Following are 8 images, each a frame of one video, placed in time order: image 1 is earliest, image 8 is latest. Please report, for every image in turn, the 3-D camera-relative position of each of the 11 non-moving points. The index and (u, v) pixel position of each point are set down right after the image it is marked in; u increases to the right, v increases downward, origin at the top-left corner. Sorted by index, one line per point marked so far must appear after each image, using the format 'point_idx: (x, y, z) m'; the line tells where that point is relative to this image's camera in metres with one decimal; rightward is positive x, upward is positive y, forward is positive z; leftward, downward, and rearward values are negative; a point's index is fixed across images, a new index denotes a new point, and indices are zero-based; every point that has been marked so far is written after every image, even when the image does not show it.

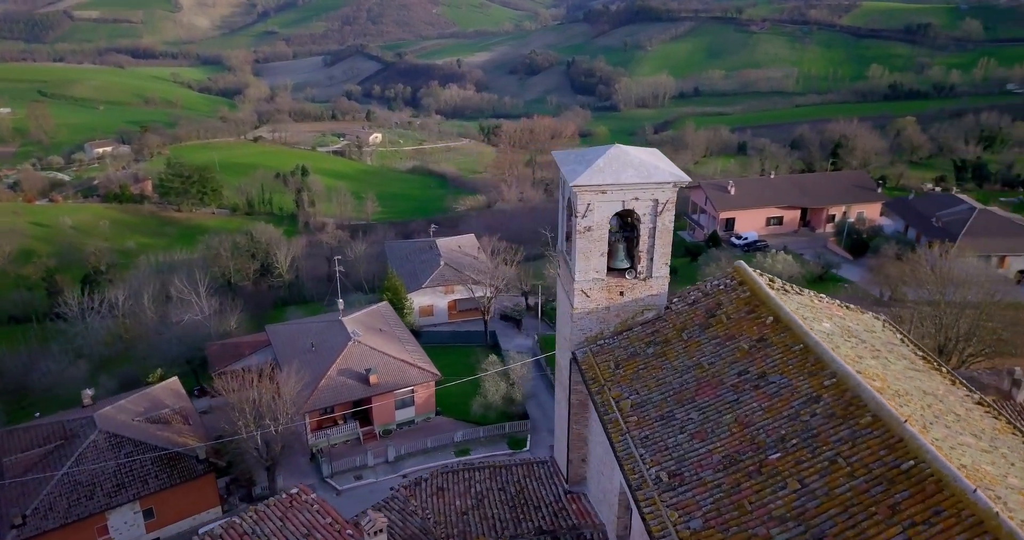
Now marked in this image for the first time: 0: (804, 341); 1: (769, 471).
0: (+4.3, -1.1, +11.3) m
1: (+3.3, -2.5, +9.7) m
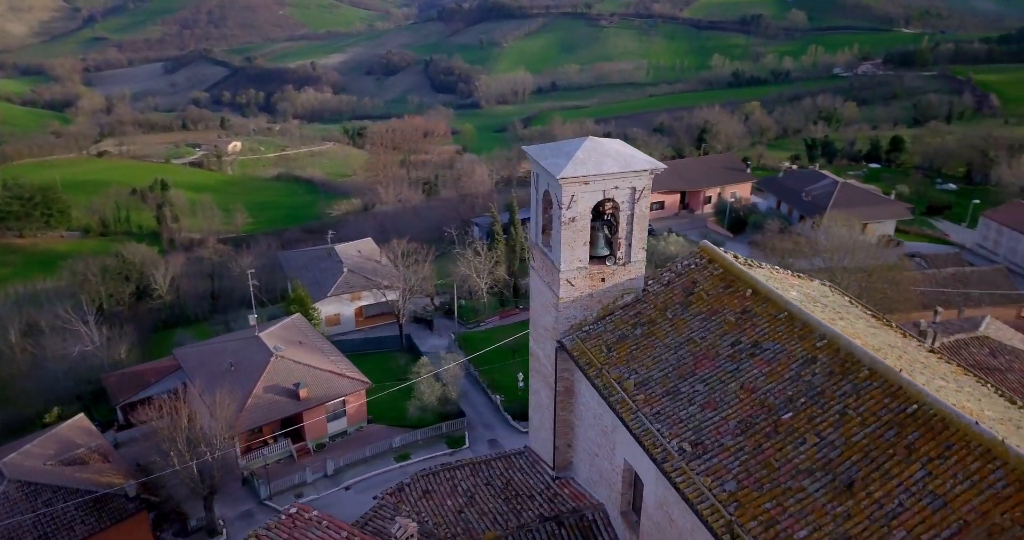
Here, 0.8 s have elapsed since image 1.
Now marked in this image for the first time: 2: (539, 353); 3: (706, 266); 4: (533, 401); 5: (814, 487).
0: (+4.4, -0.6, +12.3) m
1: (+3.8, -2.2, +10.5) m
2: (+0.5, -1.7, +15.2) m
3: (+3.6, +0.1, +14.1) m
4: (+0.4, -2.7, +16.0) m
5: (+3.8, -2.7, +9.6) m
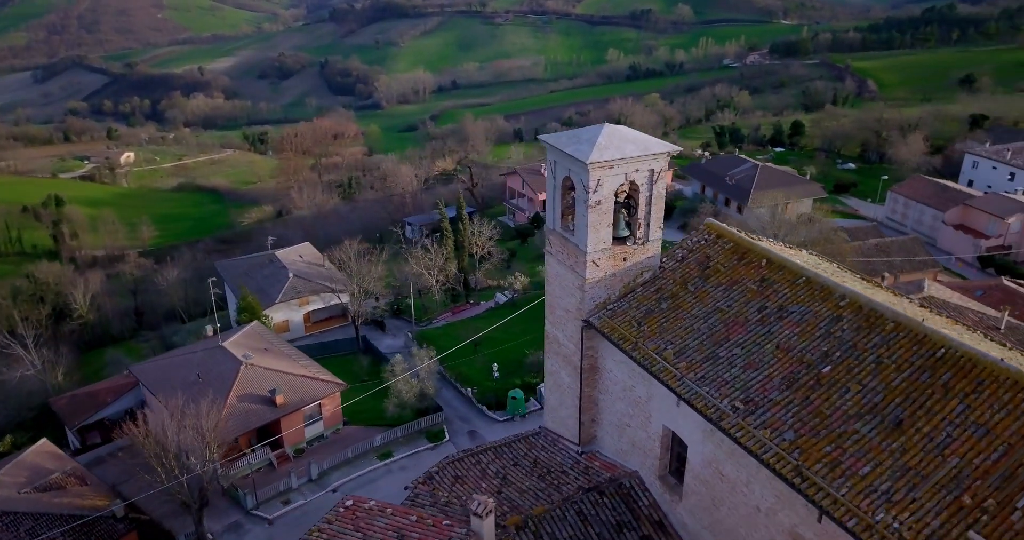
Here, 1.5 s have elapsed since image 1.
0: (+5.1, -0.1, +13.4) m
1: (+4.8, -1.7, +11.5) m
2: (+1.0, -1.3, +15.9) m
3: (+4.0, +0.6, +15.1) m
4: (+0.9, -2.4, +16.7) m
5: (+5.0, -2.2, +10.7) m
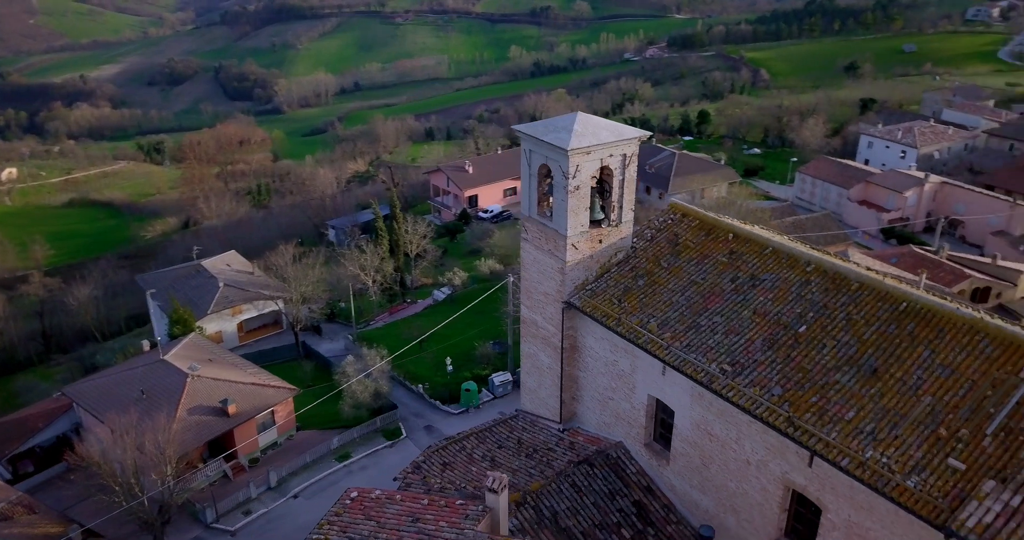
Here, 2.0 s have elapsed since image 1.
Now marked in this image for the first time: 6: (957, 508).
0: (+4.8, +0.5, +14.4) m
1: (+4.8, -1.1, +12.5) m
2: (+0.5, -1.0, +16.4) m
3: (+3.5, +1.0, +15.9) m
4: (+0.4, -2.1, +17.2) m
5: (+5.1, -1.6, +11.7) m
6: (+5.6, -3.0, +9.6) m
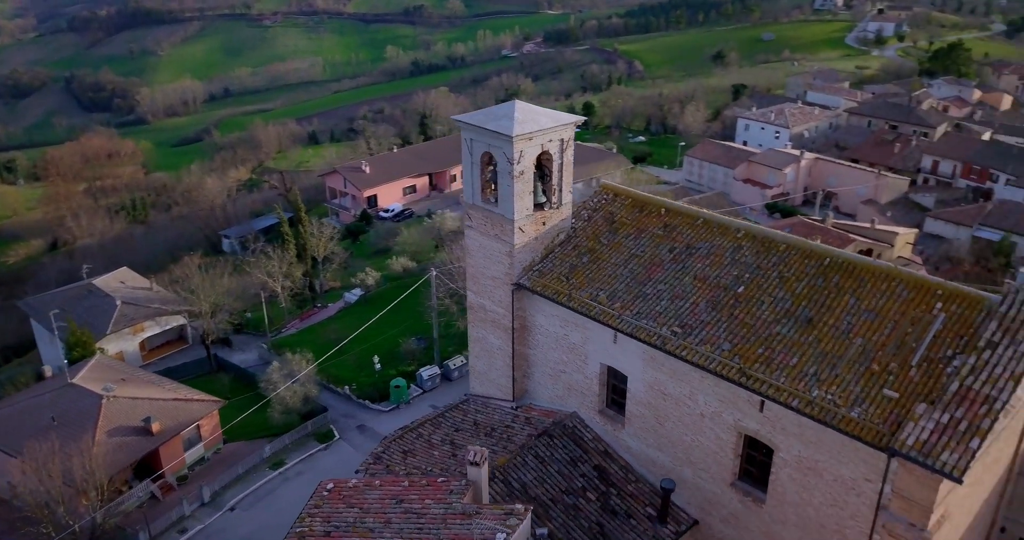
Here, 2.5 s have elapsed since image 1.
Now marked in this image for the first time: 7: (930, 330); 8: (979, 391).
0: (+3.8, +1.1, +15.5) m
1: (+4.1, -0.5, +13.7) m
2: (-0.6, -0.7, +16.9) m
3: (+2.2, +1.6, +16.8) m
4: (-0.8, -1.8, +17.6) m
5: (+4.6, -1.0, +12.9) m
6: (+5.5, -2.3, +10.9) m
7: (+6.5, -0.9, +11.9) m
8: (+6.6, -1.7, +10.8) m
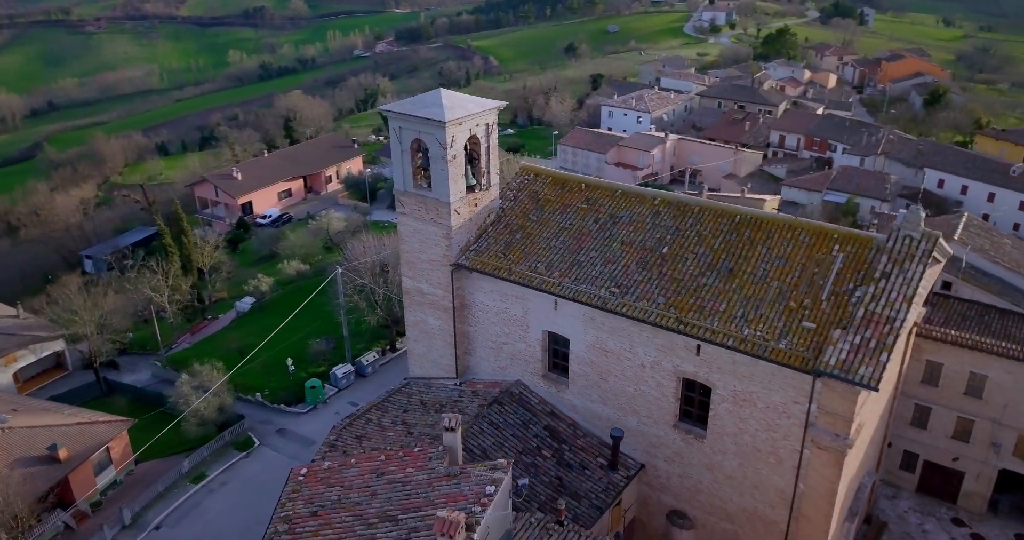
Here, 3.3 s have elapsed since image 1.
0: (+2.4, +1.8, +16.9) m
1: (+3.1, +0.3, +15.1) m
2: (-2.1, -0.4, +17.5) m
3: (+0.6, +2.2, +17.9) m
4: (-2.3, -1.5, +18.2) m
5: (+3.7, -0.2, +14.5) m
6: (+5.1, -1.4, +12.7) m
7: (+5.8, 0.0, +13.8) m
8: (+6.2, -0.7, +12.8) m
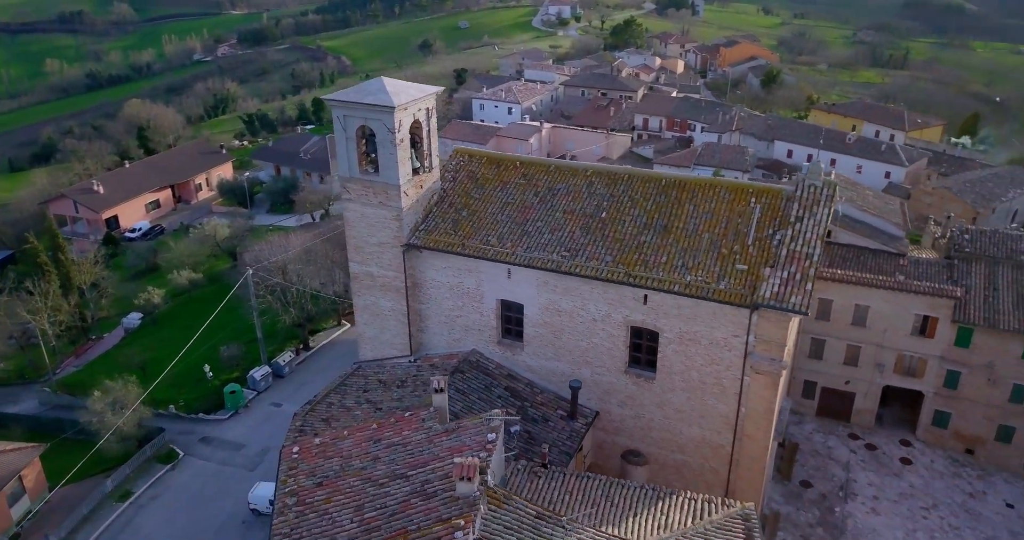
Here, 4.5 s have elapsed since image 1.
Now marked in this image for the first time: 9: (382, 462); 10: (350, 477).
0: (+0.9, +2.5, +18.2) m
1: (+2.1, +1.1, +16.7) m
2: (-3.4, 0.0, +18.1) m
3: (-1.0, +2.7, +18.9) m
4: (-3.6, -1.1, +18.8) m
5: (+2.9, +0.7, +16.2) m
6: (+4.6, -0.4, +14.6) m
7: (+5.0, +1.1, +15.8) m
8: (+5.6, +0.4, +14.9) m
9: (-2.2, -3.2, +12.9) m
10: (-2.7, -3.5, +12.8) m
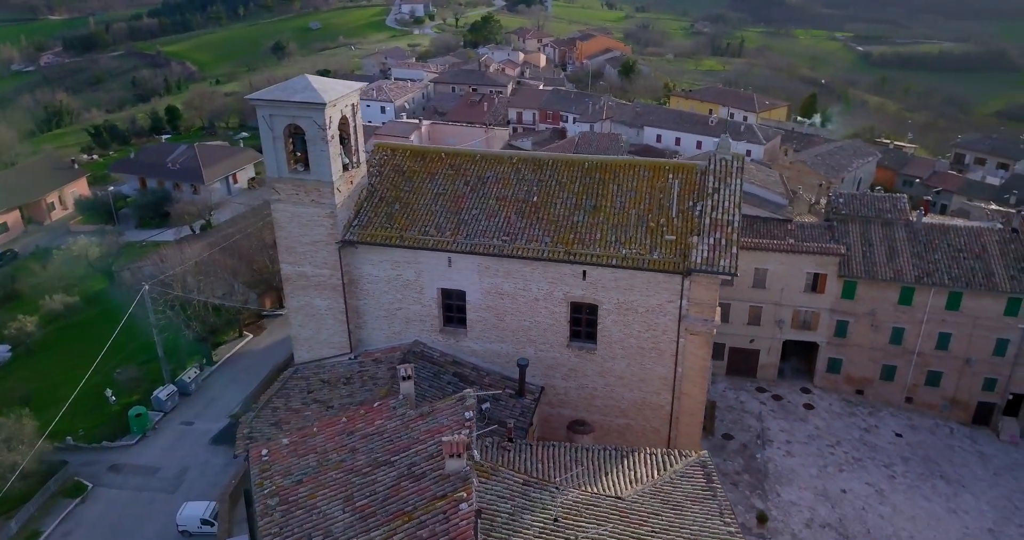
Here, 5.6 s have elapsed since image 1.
0: (-0.9, +2.9, +18.8) m
1: (+0.7, +1.5, +17.4) m
2: (-4.9, 0.0, +17.9) m
3: (-3.0, +2.9, +19.1) m
4: (-5.1, -1.1, +18.5) m
5: (+1.5, +1.2, +17.1) m
6: (+3.6, +0.2, +15.9) m
7: (+3.6, +1.7, +17.1) m
8: (+4.5, +1.1, +16.3) m
9: (-2.6, -3.1, +13.0) m
10: (-3.0, -3.4, +12.8) m
